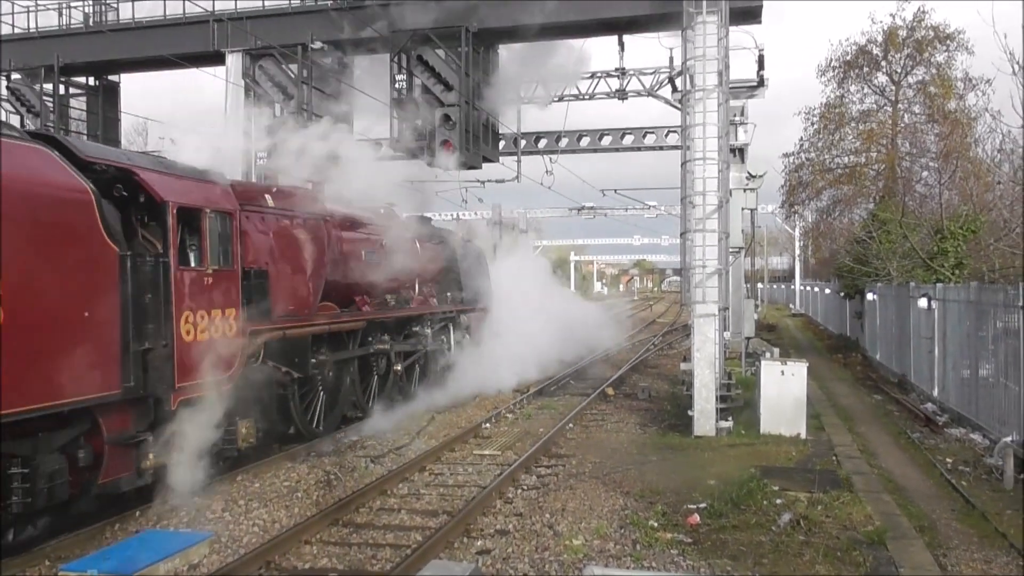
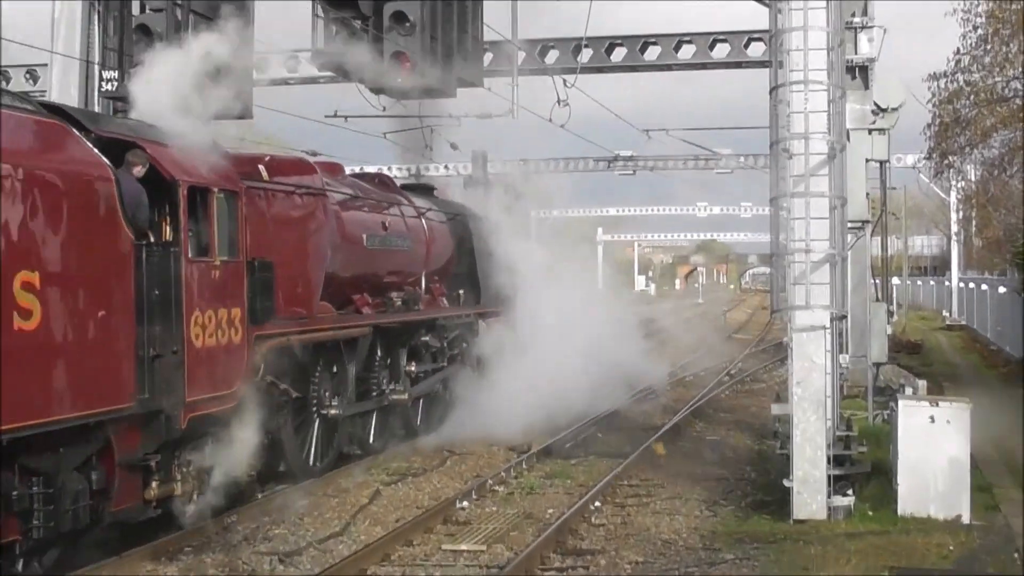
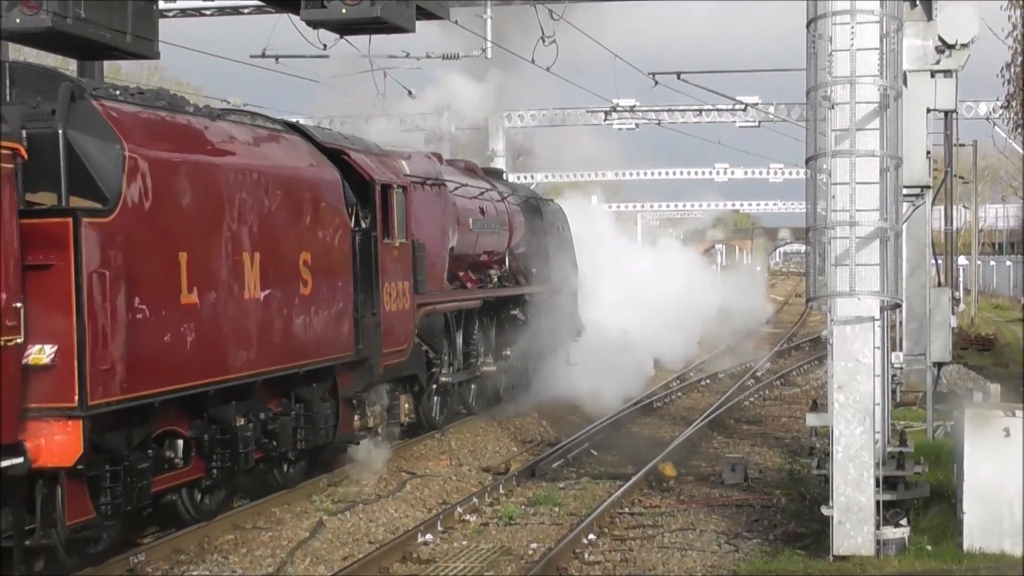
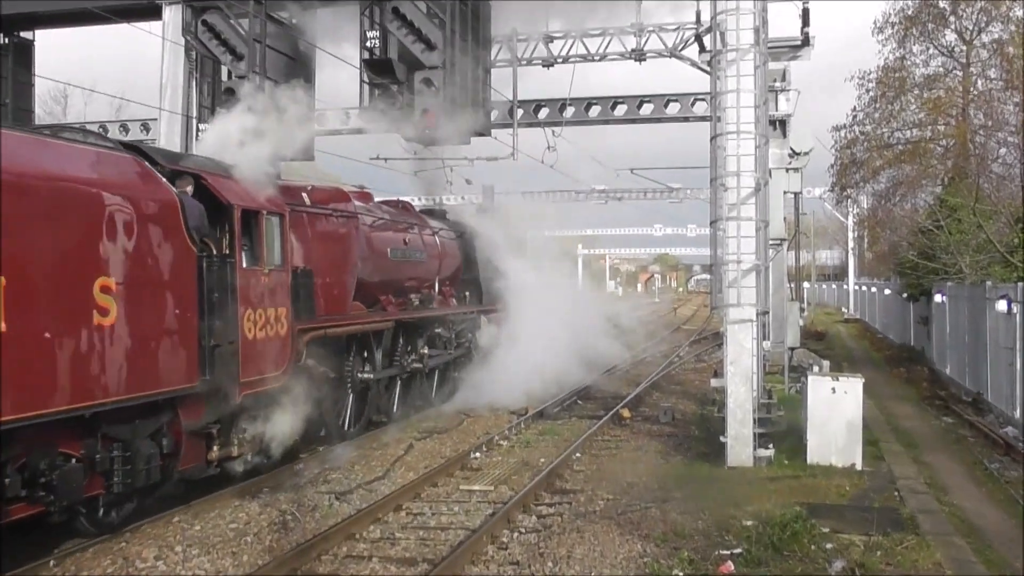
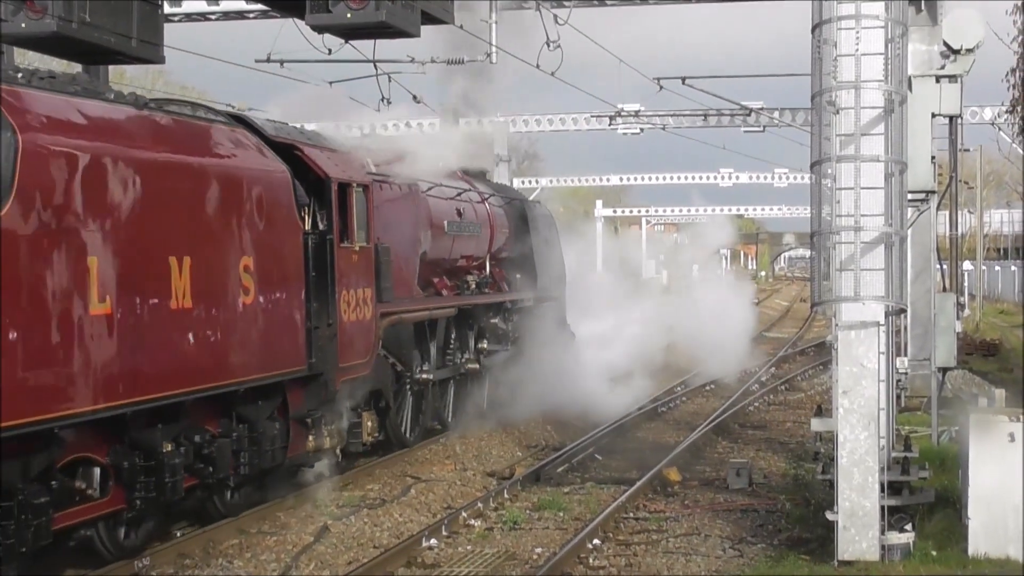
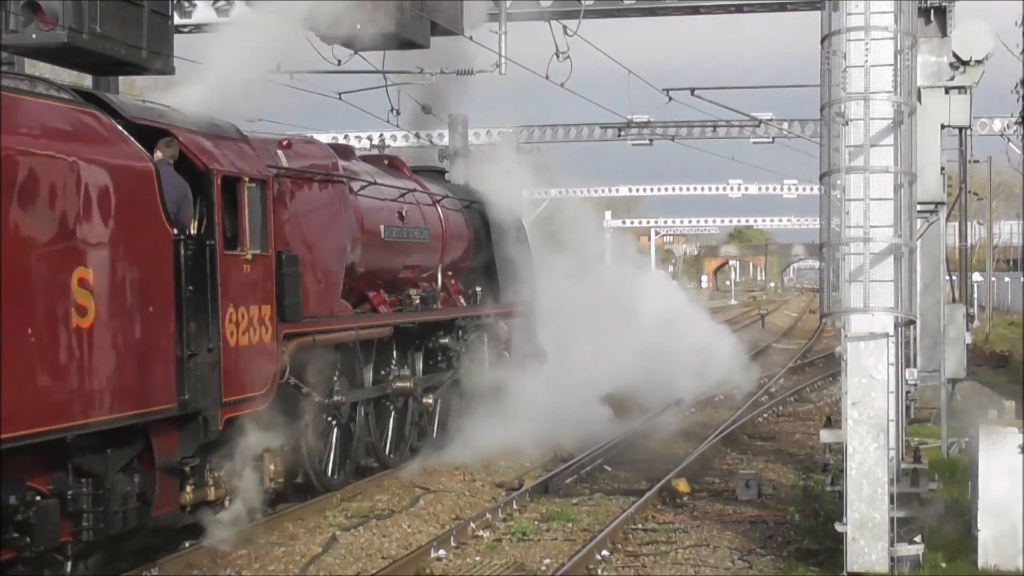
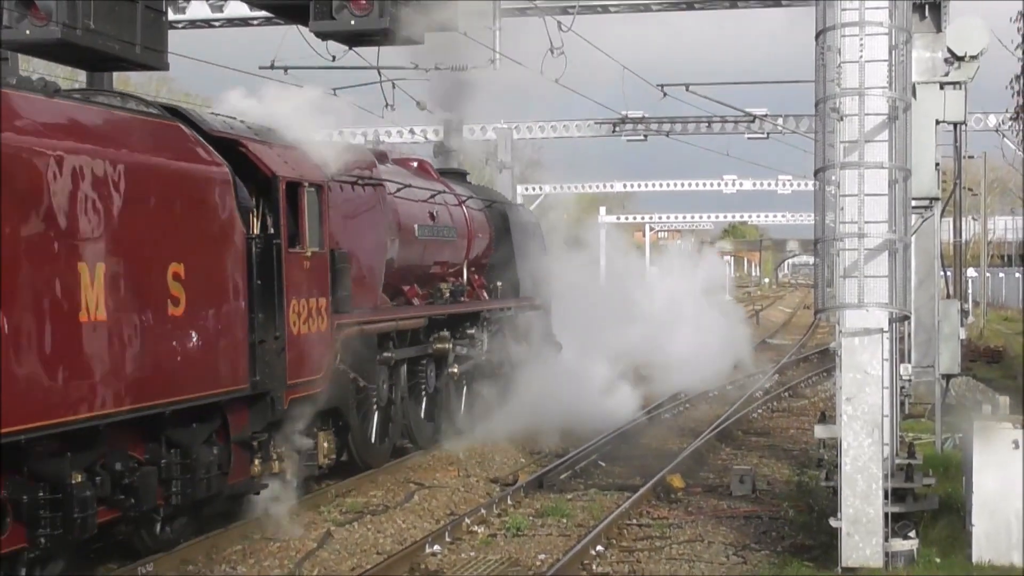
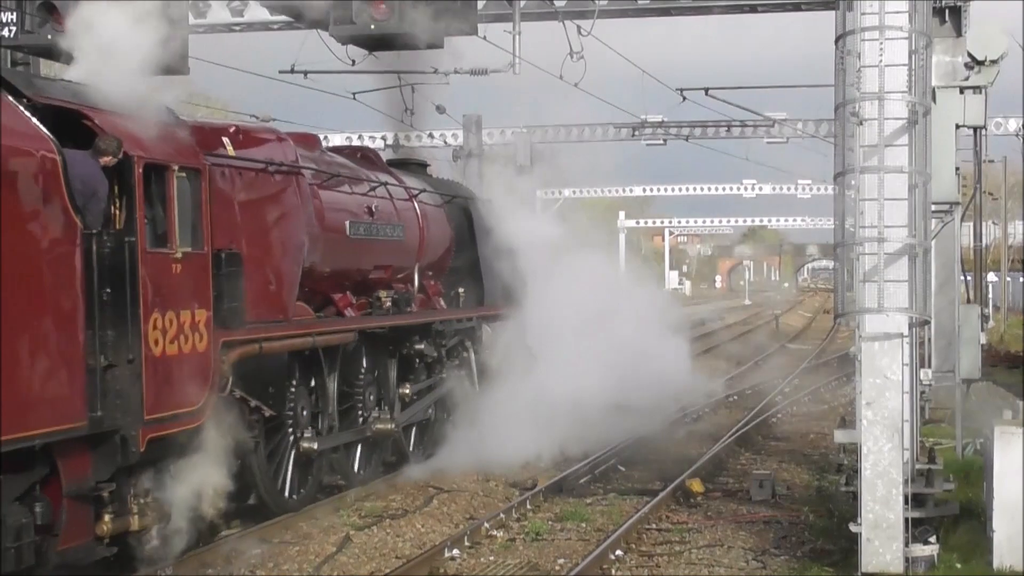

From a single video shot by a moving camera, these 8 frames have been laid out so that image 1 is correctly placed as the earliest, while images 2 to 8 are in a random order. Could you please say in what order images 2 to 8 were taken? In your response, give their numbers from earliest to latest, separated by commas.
4, 2, 8, 6, 7, 5, 3
